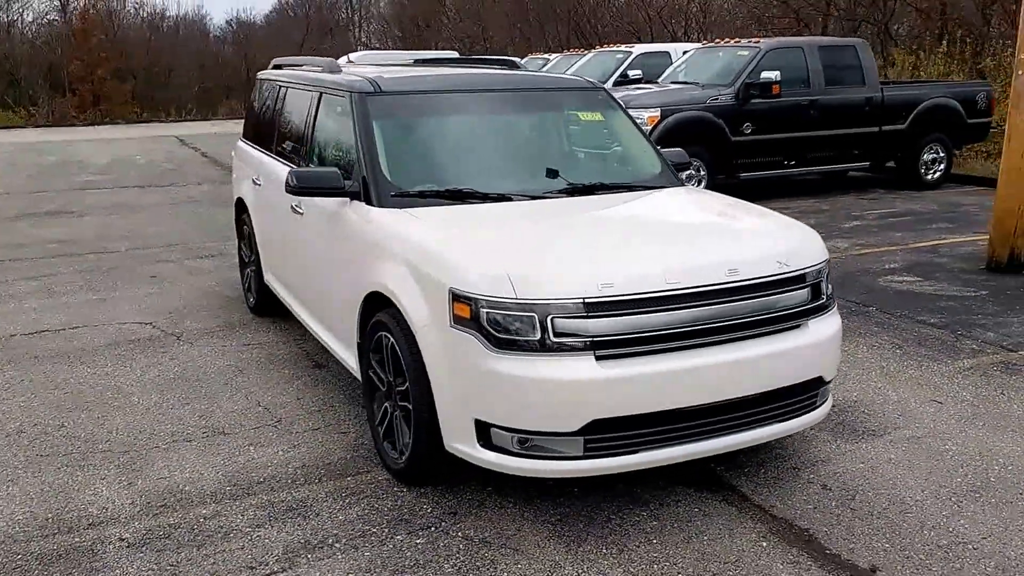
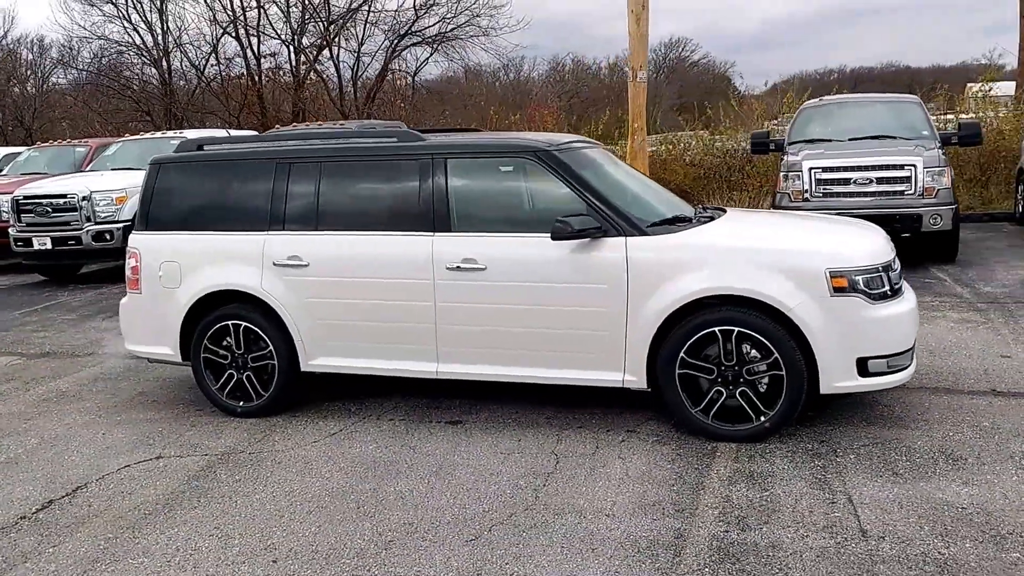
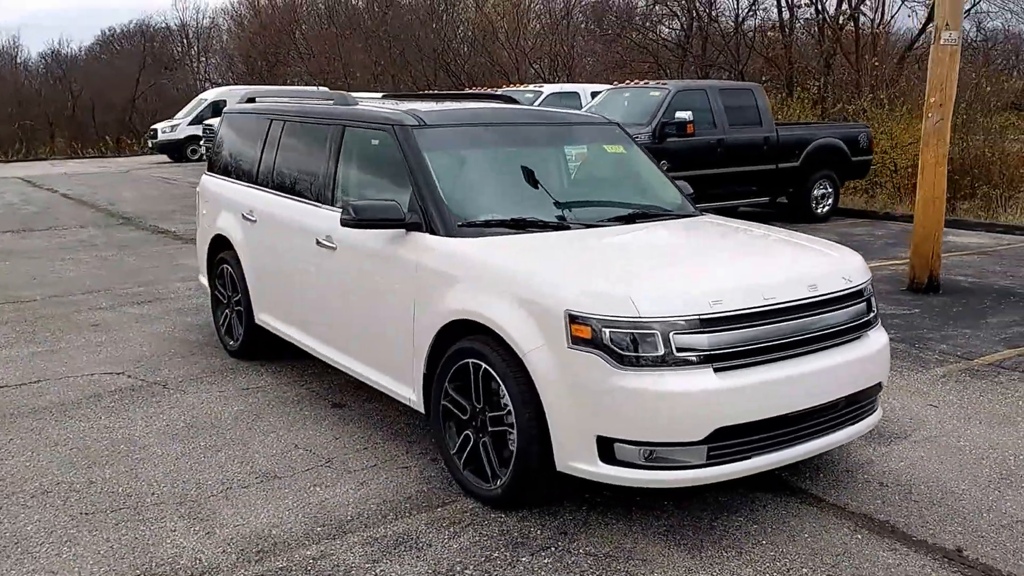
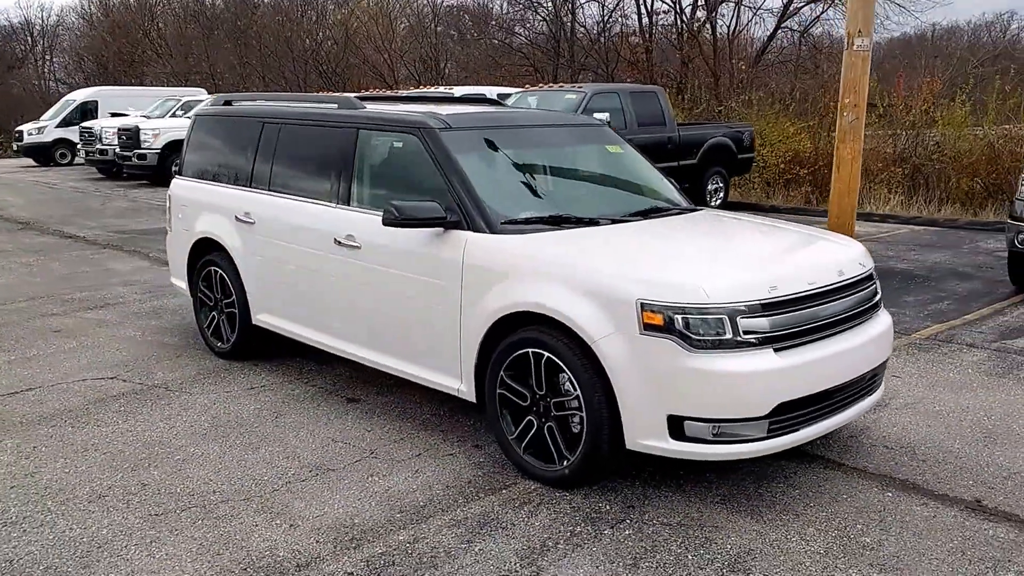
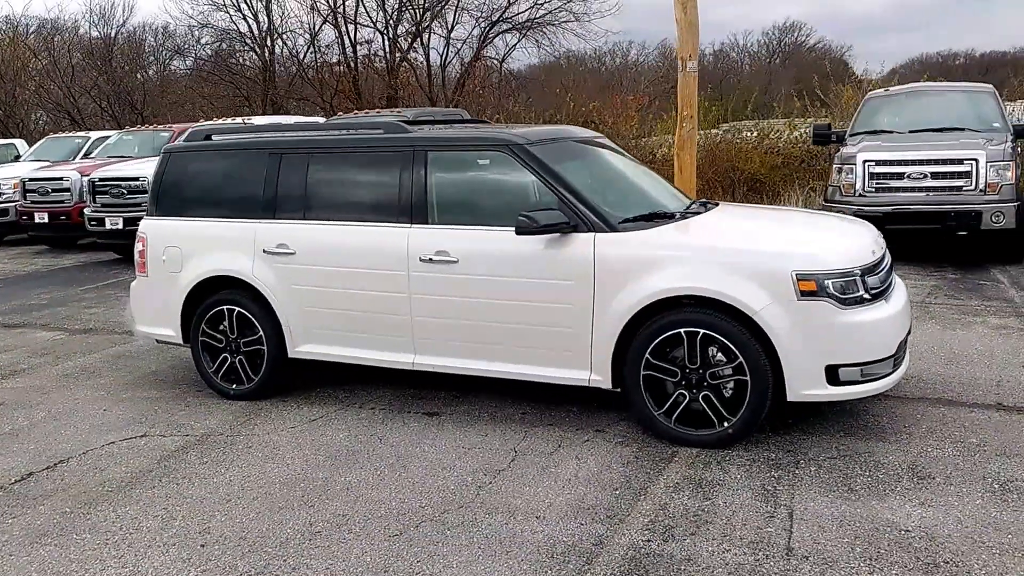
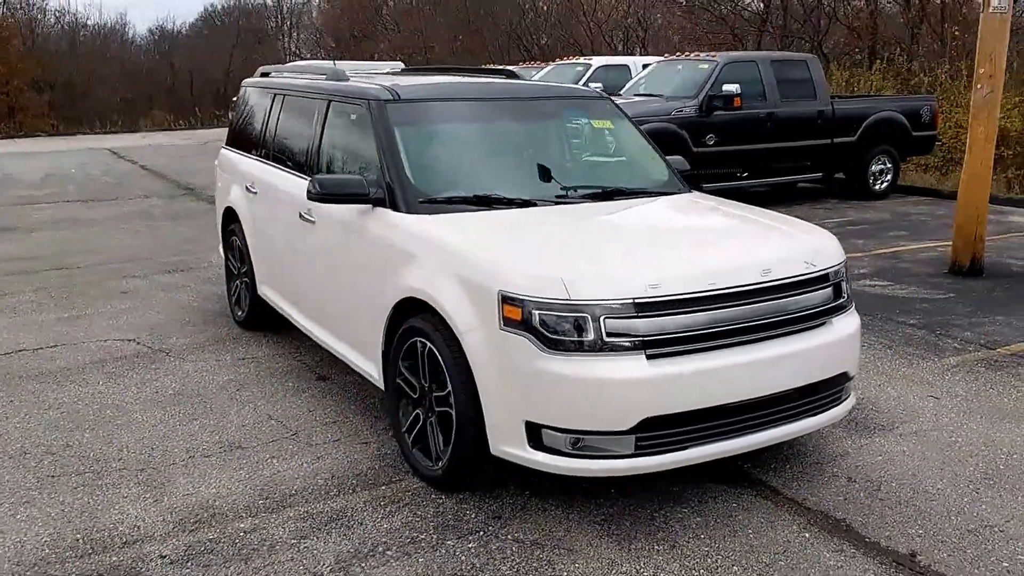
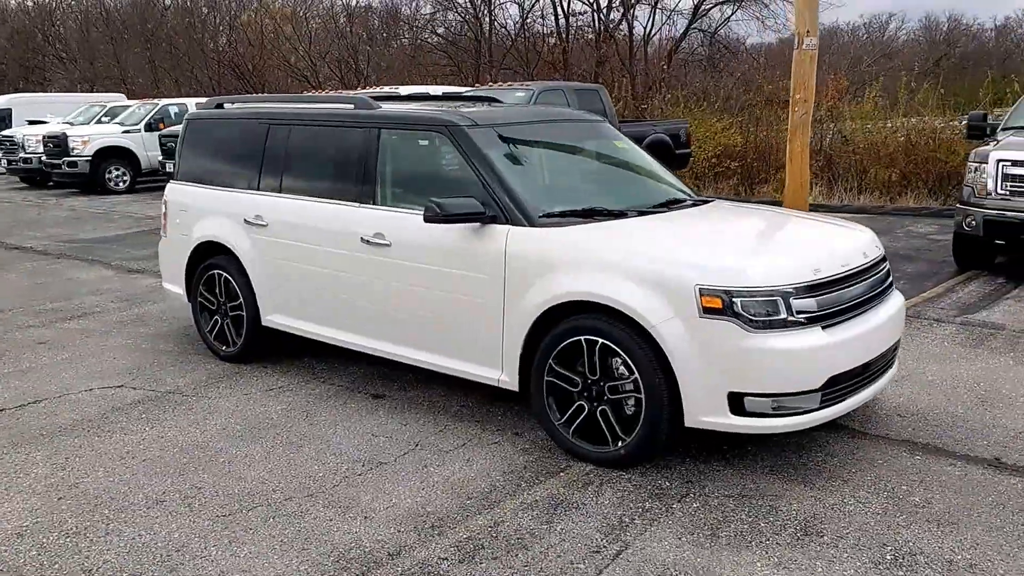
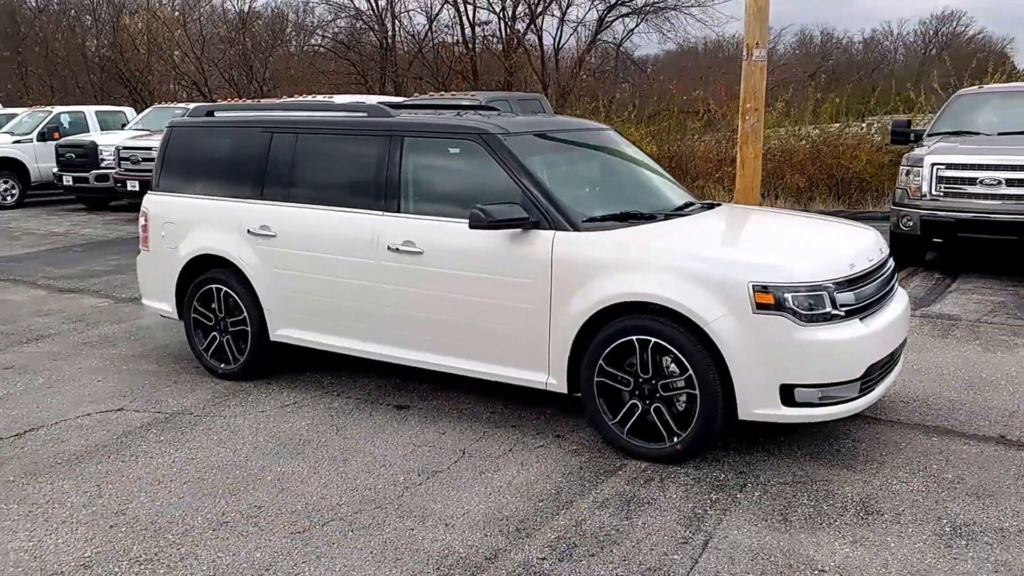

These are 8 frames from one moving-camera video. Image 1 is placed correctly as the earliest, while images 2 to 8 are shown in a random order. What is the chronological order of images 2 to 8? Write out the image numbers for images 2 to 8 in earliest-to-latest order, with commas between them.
6, 3, 4, 7, 8, 5, 2
